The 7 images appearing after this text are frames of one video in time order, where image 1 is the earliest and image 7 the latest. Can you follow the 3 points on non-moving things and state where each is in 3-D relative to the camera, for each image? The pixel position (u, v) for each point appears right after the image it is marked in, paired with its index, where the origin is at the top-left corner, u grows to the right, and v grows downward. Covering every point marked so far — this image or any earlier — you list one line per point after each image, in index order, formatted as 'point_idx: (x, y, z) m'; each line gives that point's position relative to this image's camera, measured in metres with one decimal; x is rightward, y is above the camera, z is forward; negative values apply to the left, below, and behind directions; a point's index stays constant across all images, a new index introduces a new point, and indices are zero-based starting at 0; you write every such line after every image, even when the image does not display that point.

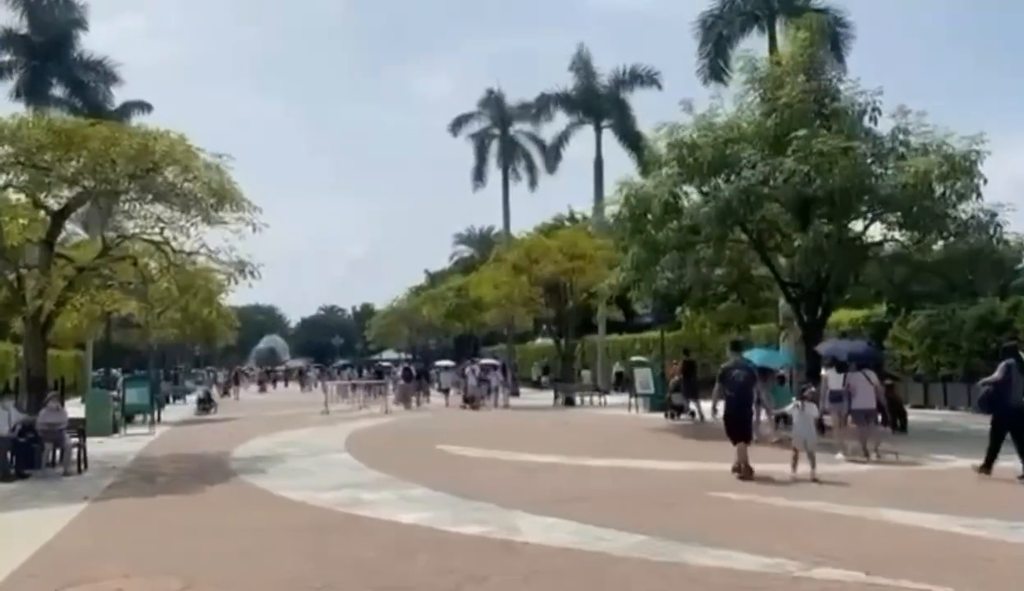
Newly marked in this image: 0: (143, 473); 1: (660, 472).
0: (-5.2, -2.5, +18.3) m
1: (+2.3, -2.6, +19.4) m
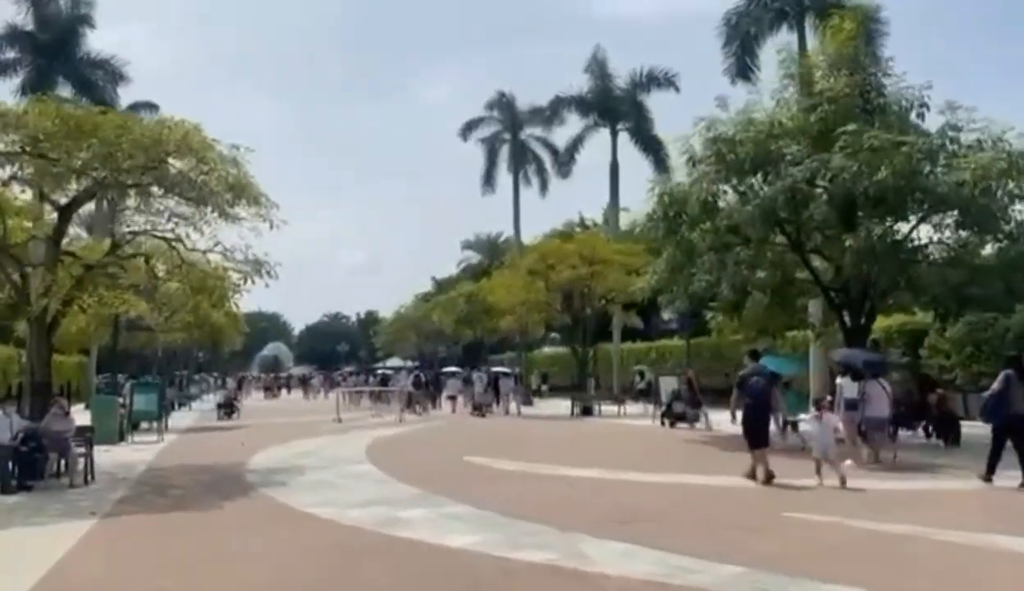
0: (-4.6, -2.5, +16.9) m
1: (+2.8, -2.7, +18.1) m
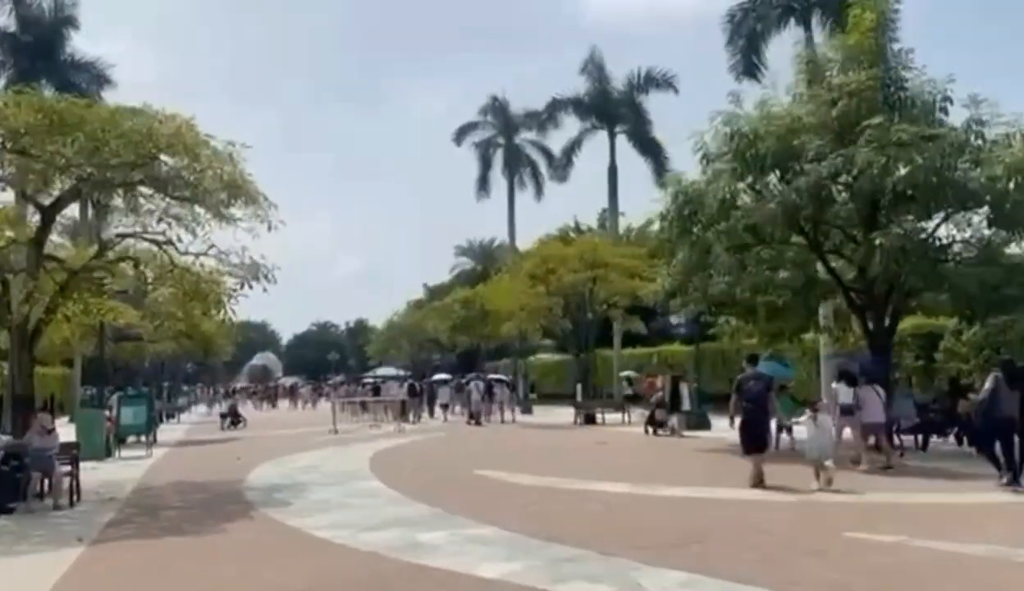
0: (-4.4, -2.5, +15.7) m
1: (+3.1, -2.7, +16.9) m
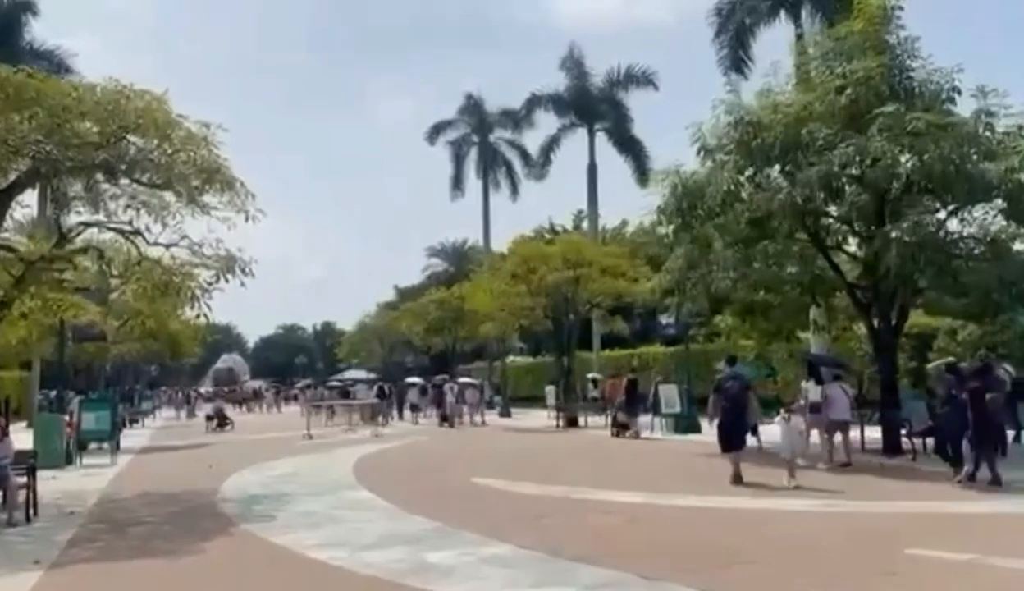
0: (-4.3, -2.5, +14.2) m
1: (+3.1, -2.6, +15.6) m
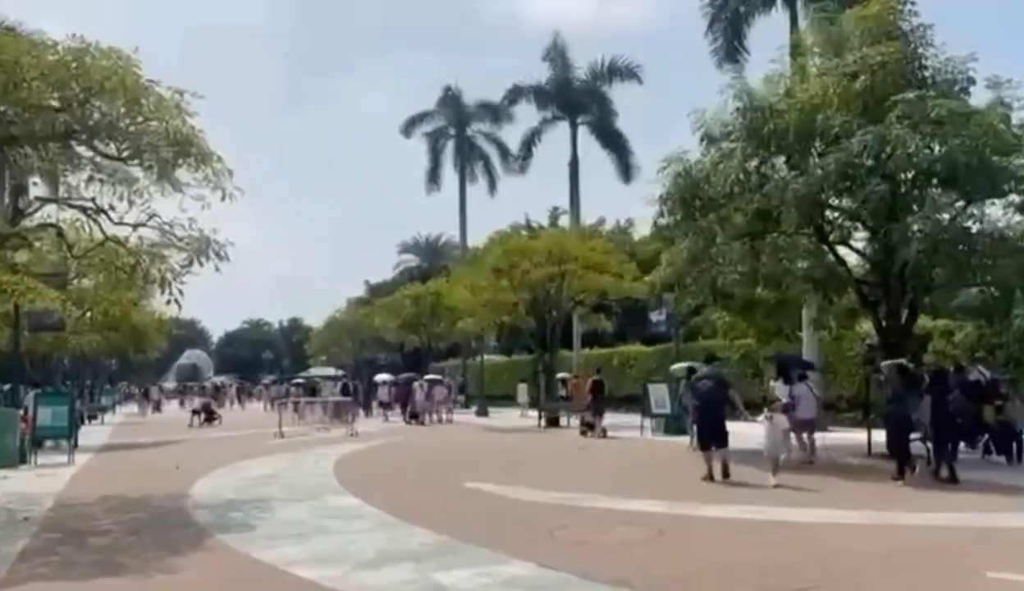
0: (-4.3, -2.3, +12.6) m
1: (+3.1, -2.5, +14.2) m
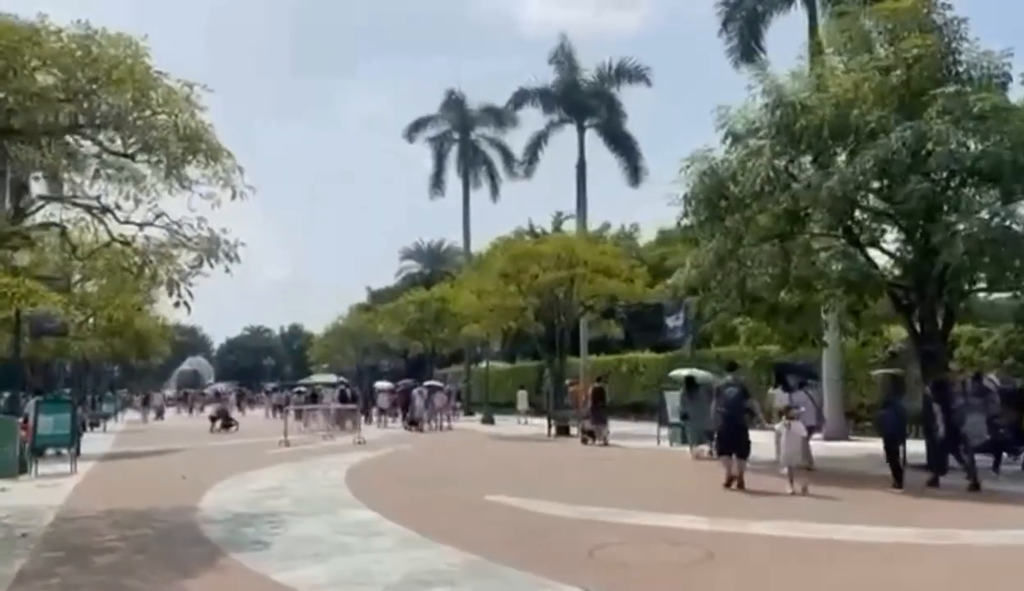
0: (-3.9, -2.3, +11.7) m
1: (+3.4, -2.5, +13.3) m
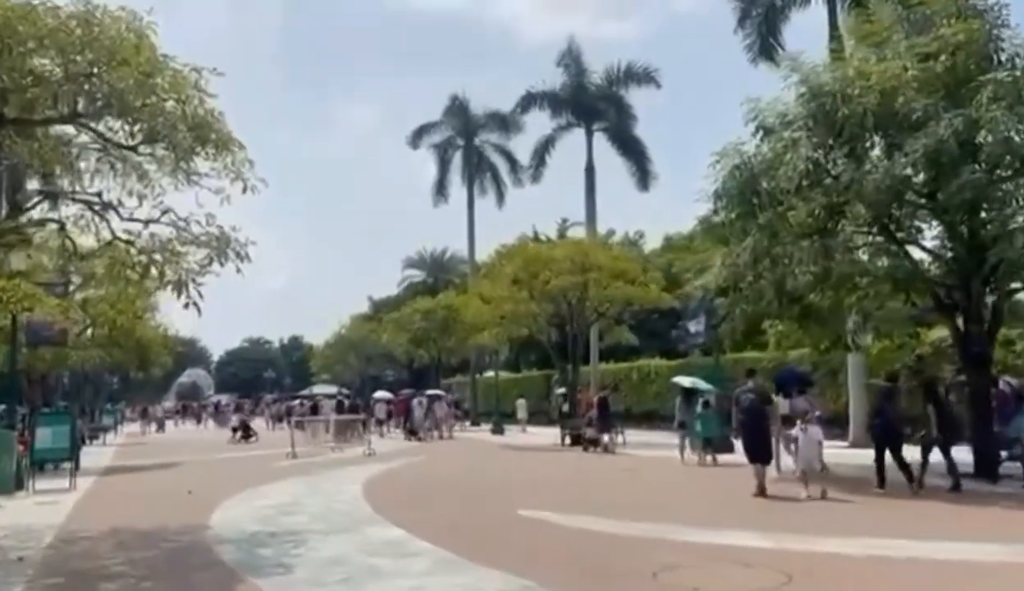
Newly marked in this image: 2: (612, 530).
0: (-3.5, -2.3, +10.6) m
1: (+3.8, -2.5, +12.2) m
2: (+1.0, -2.5, +14.2) m
